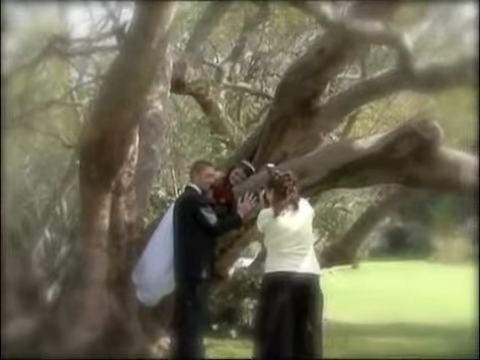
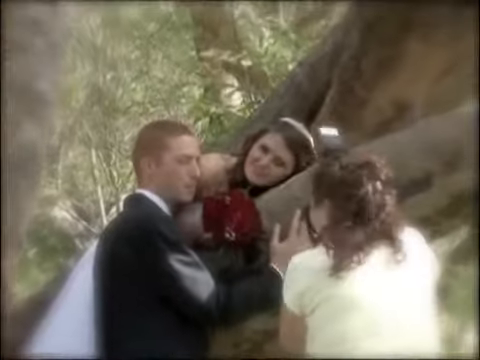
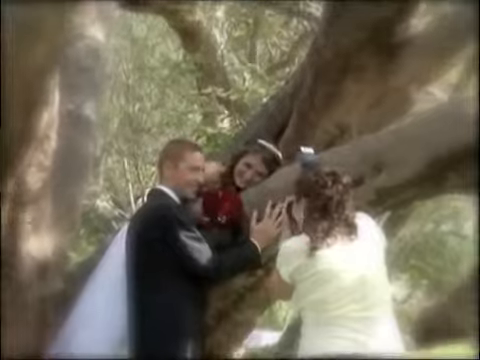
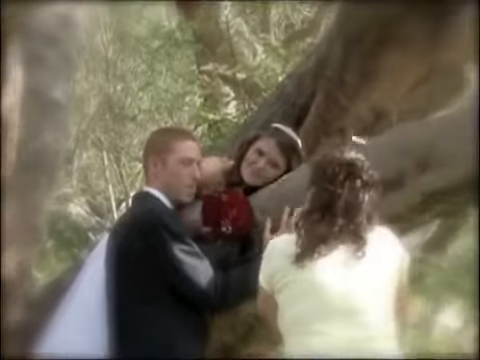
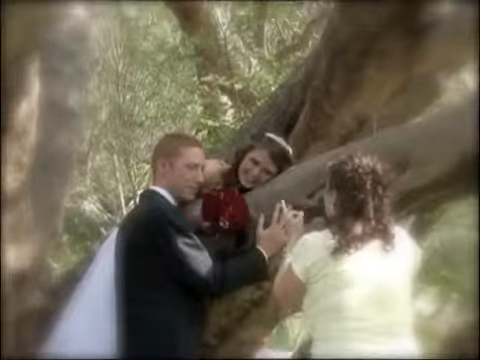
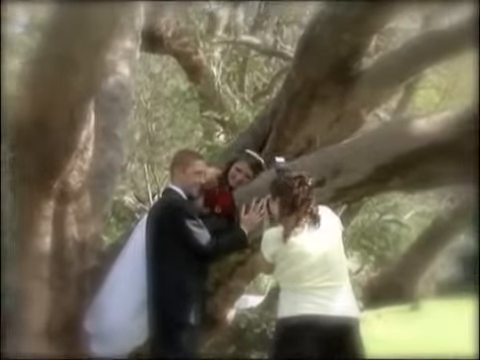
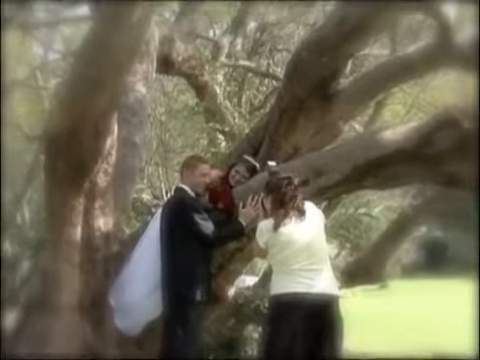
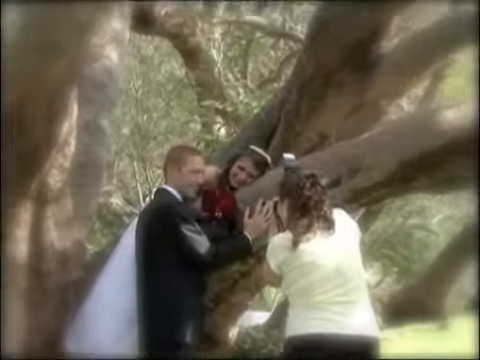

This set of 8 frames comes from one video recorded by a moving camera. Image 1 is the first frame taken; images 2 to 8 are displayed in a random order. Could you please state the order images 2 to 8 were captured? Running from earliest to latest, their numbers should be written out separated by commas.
7, 6, 8, 3, 5, 4, 2
